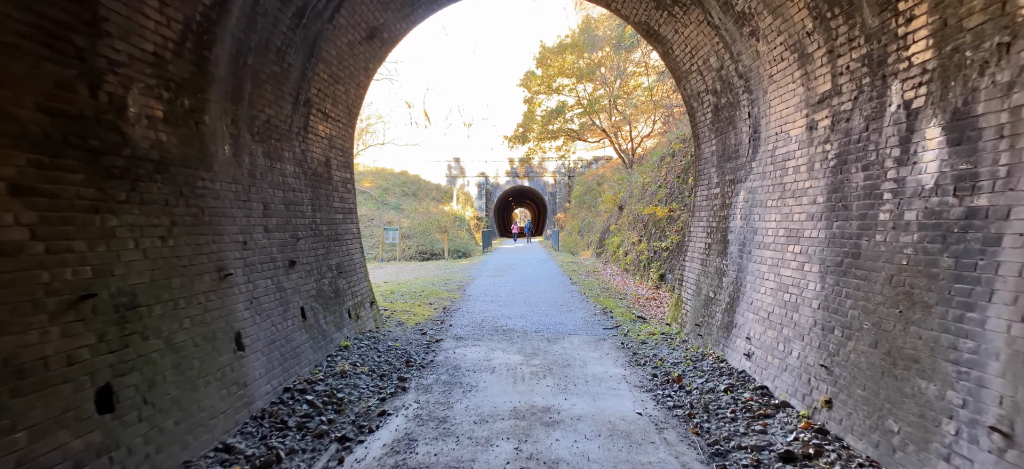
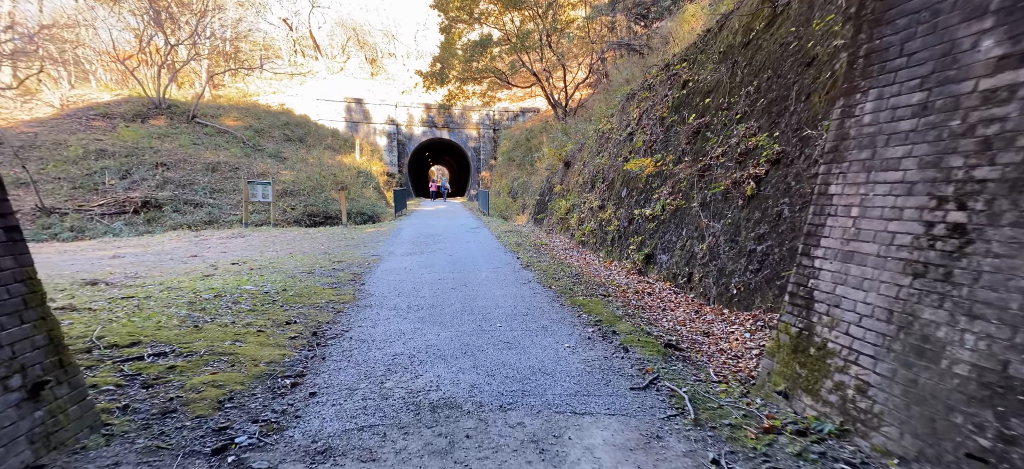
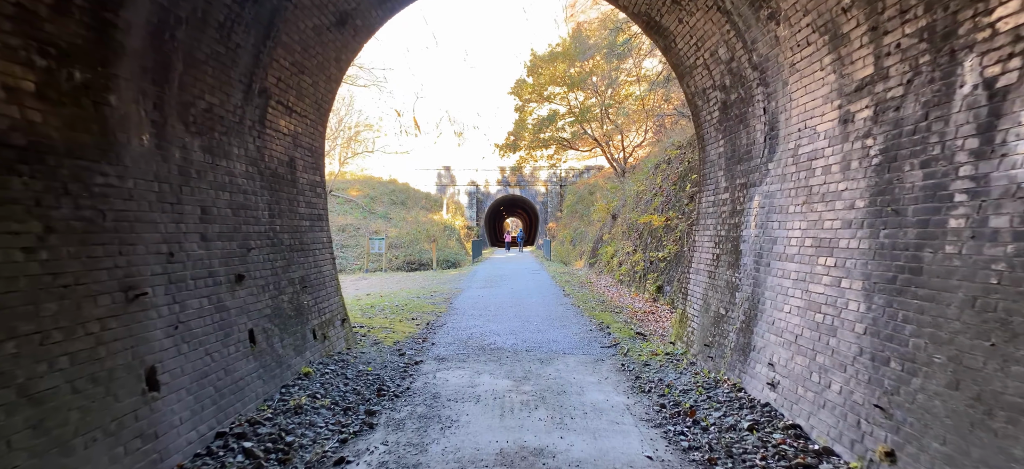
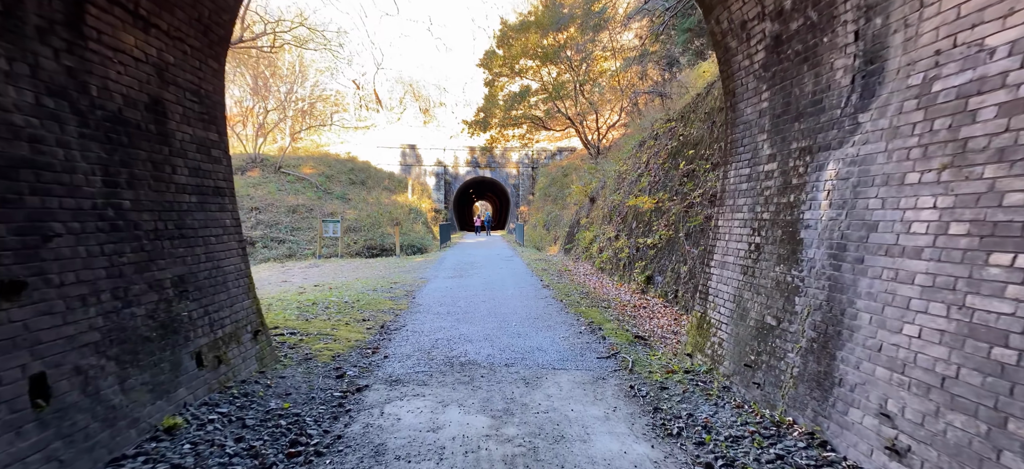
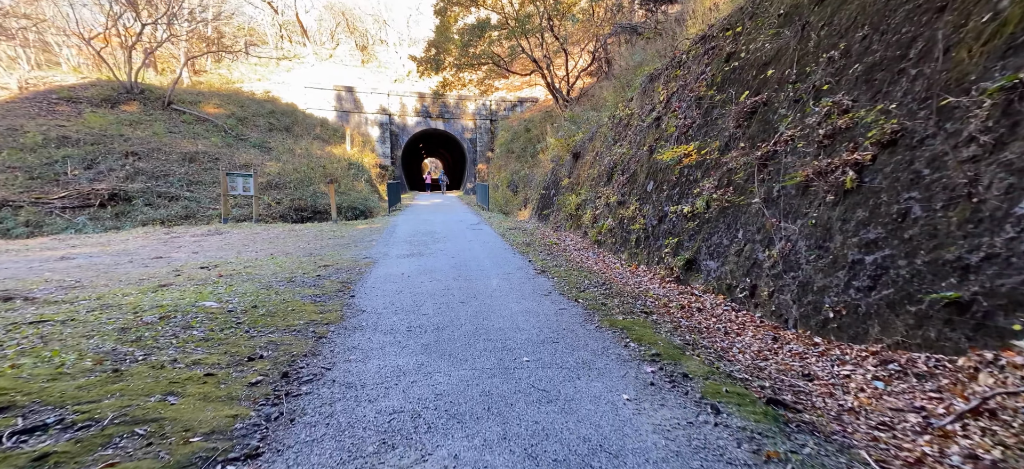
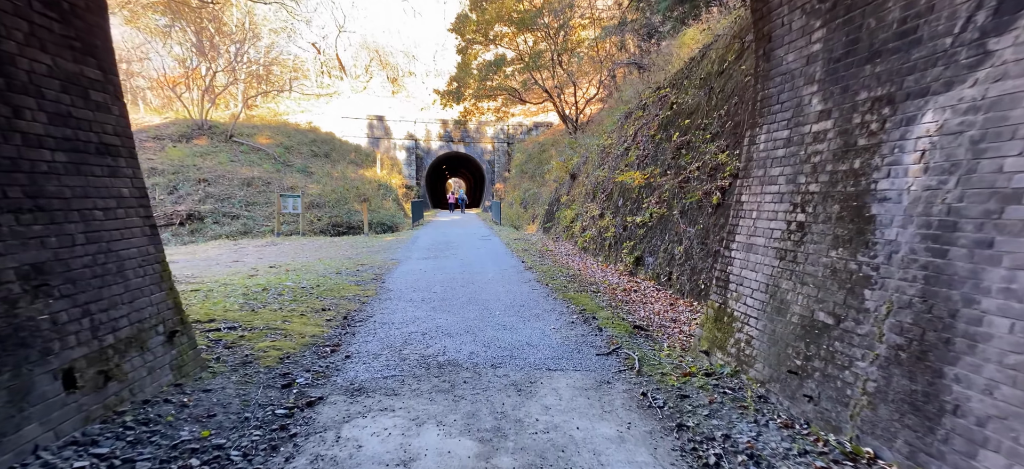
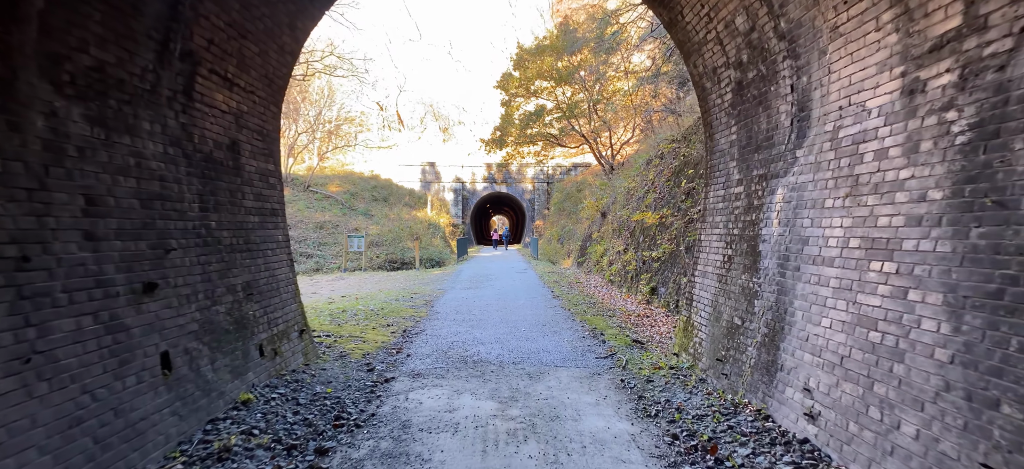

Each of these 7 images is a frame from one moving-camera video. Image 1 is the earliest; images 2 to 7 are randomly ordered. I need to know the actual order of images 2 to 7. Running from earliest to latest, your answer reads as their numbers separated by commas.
3, 7, 4, 6, 2, 5
